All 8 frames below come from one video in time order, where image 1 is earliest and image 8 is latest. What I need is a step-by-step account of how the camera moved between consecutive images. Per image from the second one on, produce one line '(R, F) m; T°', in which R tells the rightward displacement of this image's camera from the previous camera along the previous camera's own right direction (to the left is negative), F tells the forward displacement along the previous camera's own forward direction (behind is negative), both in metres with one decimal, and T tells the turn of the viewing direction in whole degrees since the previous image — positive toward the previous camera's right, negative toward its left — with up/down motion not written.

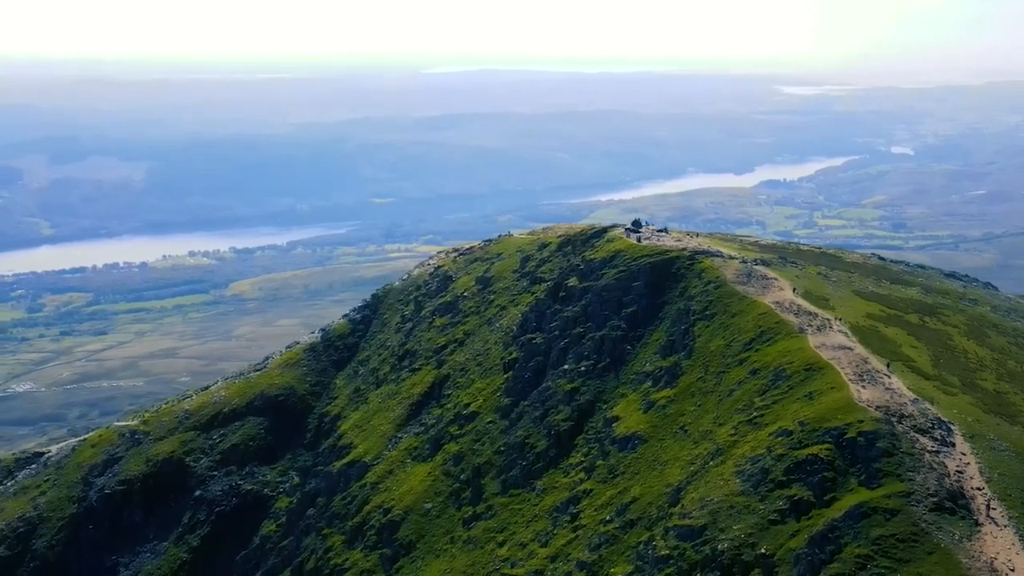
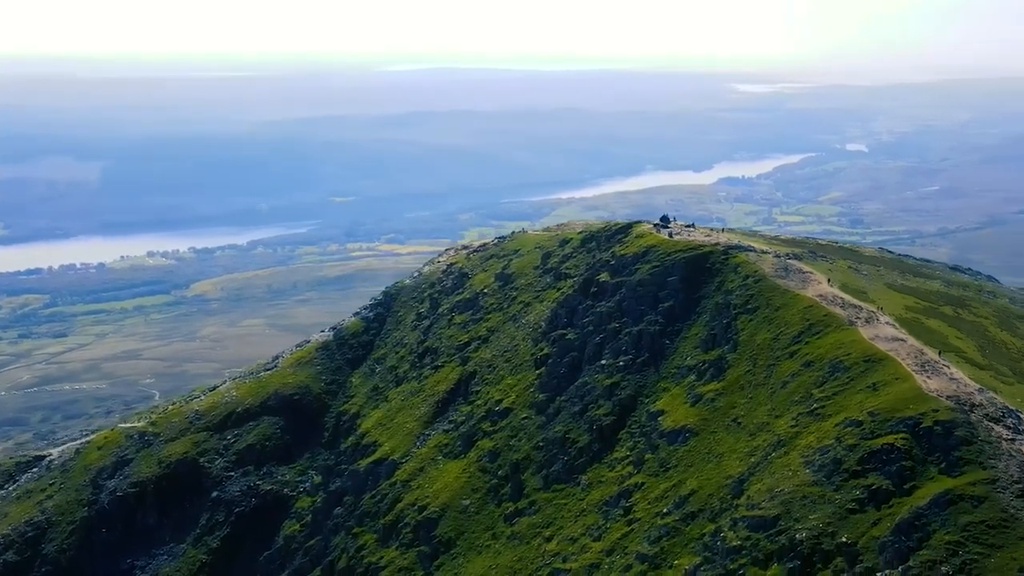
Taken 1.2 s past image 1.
(-7.7, 0.0) m; +2°
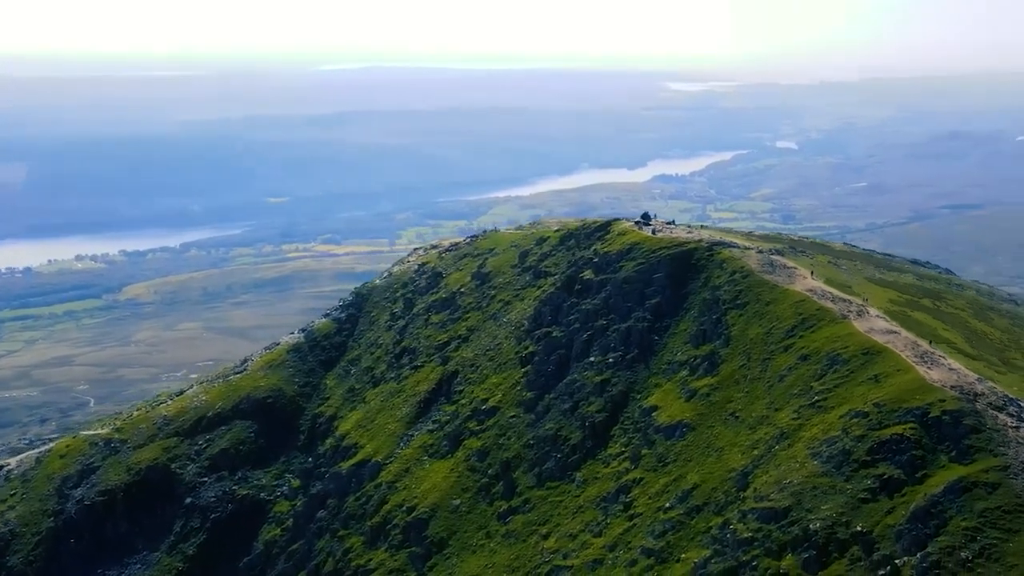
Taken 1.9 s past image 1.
(-5.2, +0.1) m; +3°
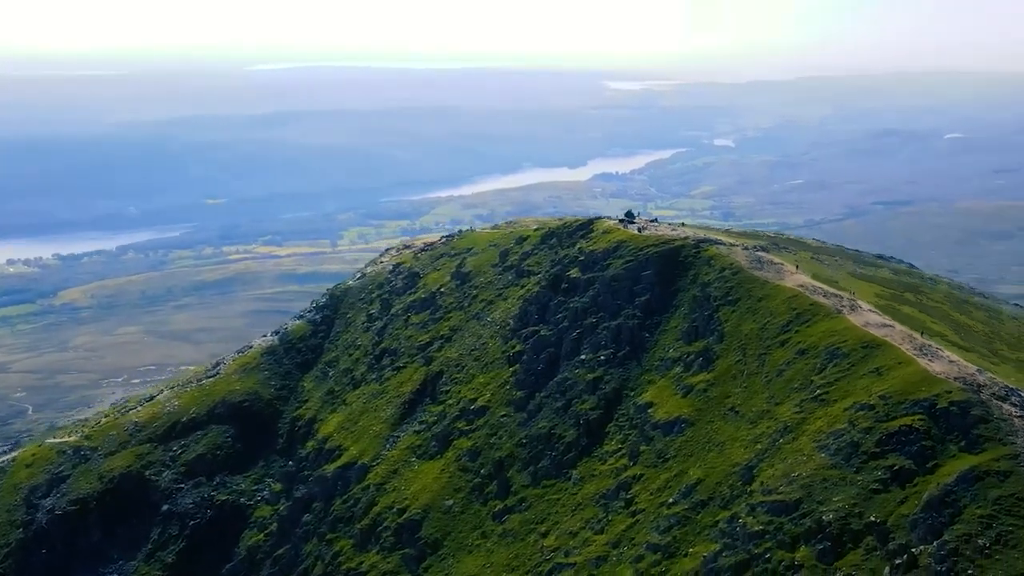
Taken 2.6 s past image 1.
(-4.9, +0.1) m; +3°
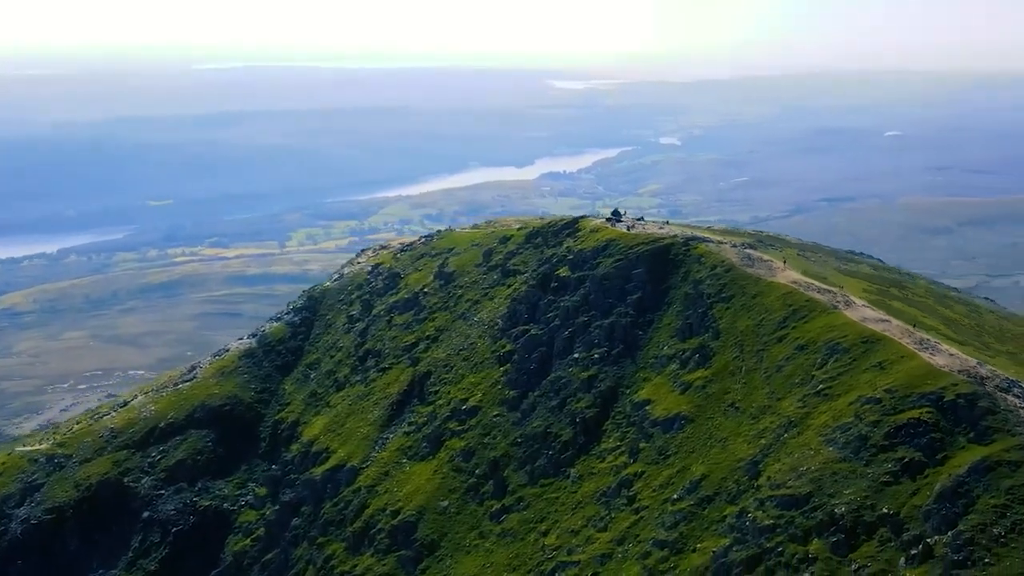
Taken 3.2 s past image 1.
(-4.5, +0.1) m; +3°
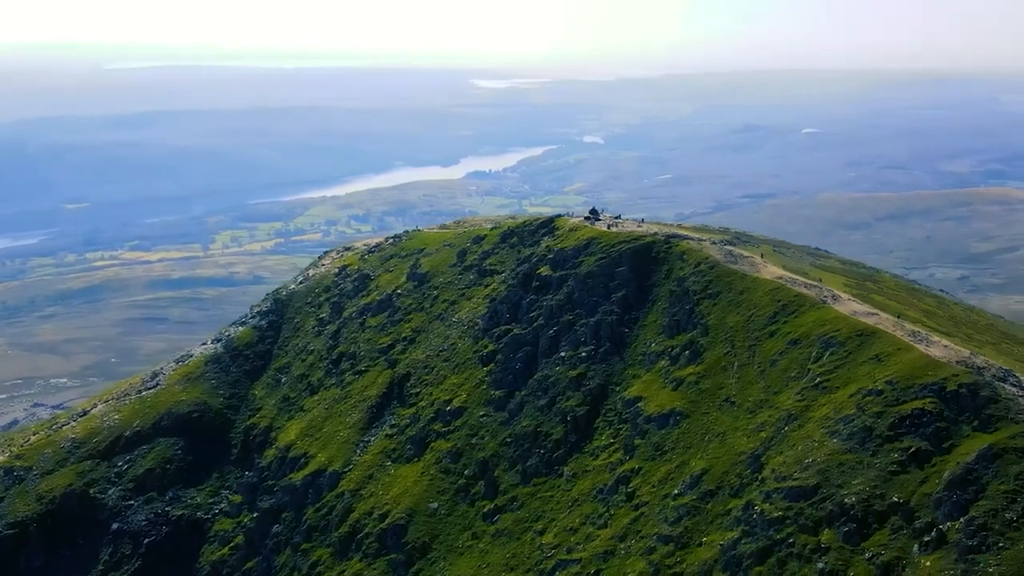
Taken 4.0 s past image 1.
(-6.0, +0.2) m; +4°
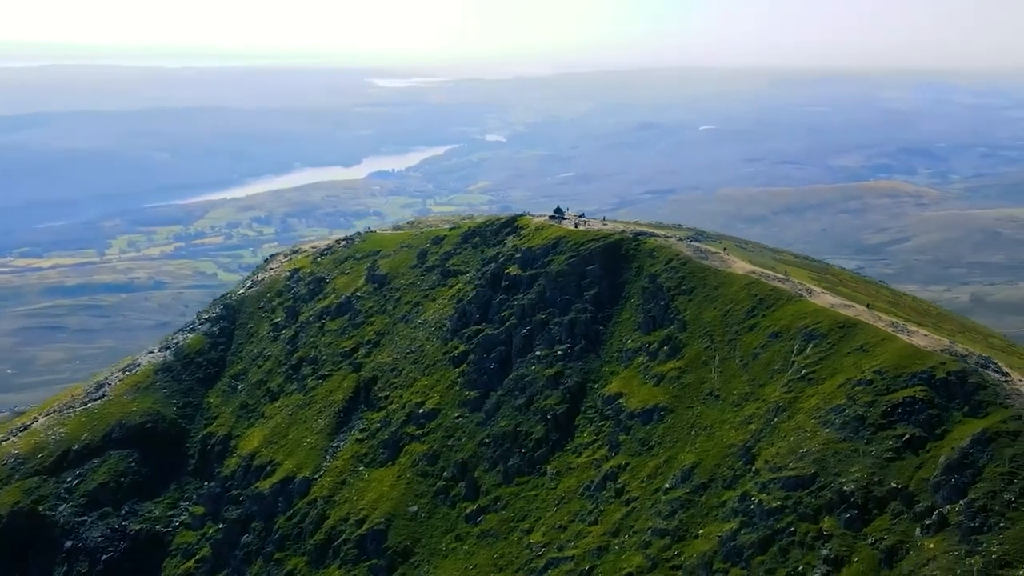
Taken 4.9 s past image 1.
(-7.0, +0.3) m; +5°
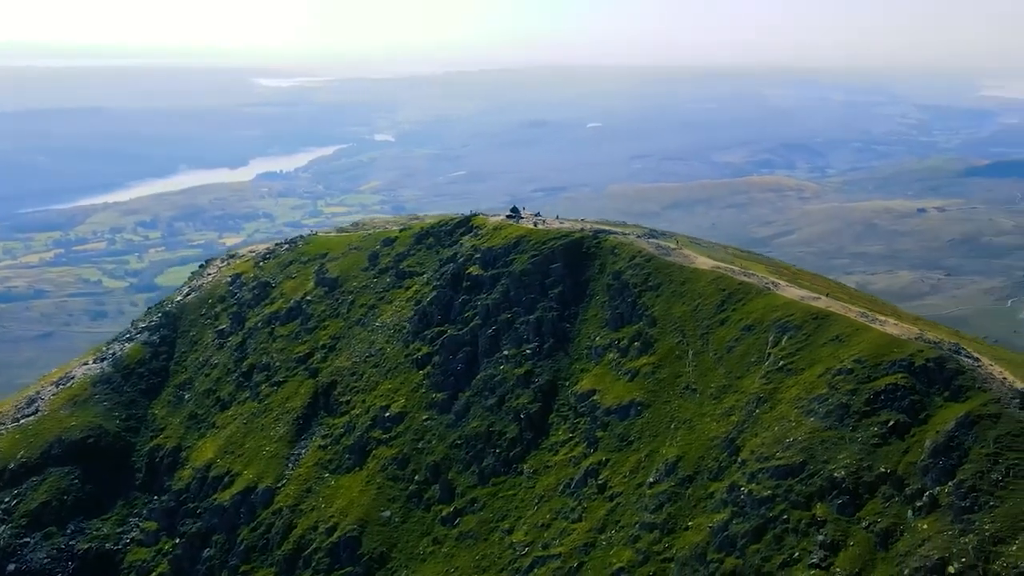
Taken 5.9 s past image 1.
(-7.5, +0.5) m; +6°
